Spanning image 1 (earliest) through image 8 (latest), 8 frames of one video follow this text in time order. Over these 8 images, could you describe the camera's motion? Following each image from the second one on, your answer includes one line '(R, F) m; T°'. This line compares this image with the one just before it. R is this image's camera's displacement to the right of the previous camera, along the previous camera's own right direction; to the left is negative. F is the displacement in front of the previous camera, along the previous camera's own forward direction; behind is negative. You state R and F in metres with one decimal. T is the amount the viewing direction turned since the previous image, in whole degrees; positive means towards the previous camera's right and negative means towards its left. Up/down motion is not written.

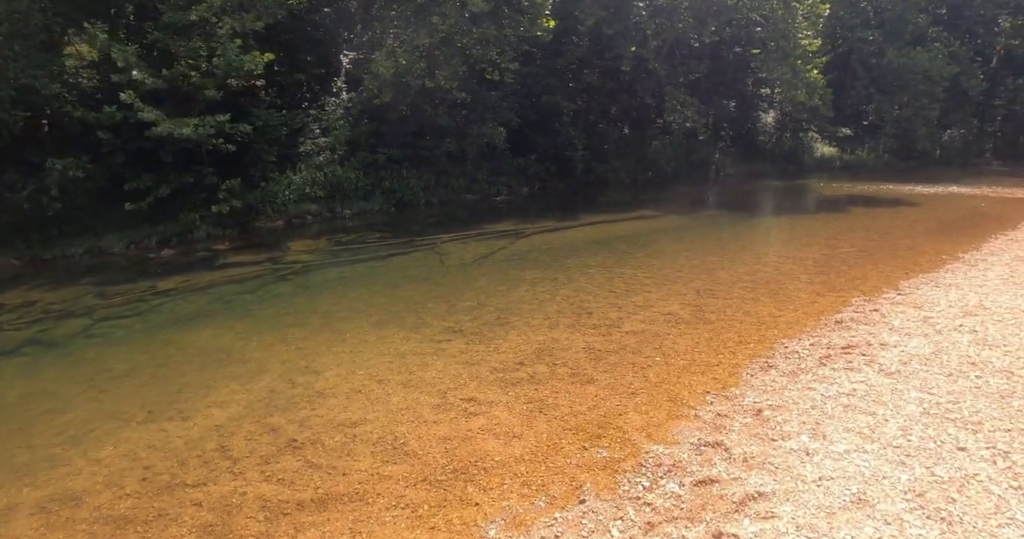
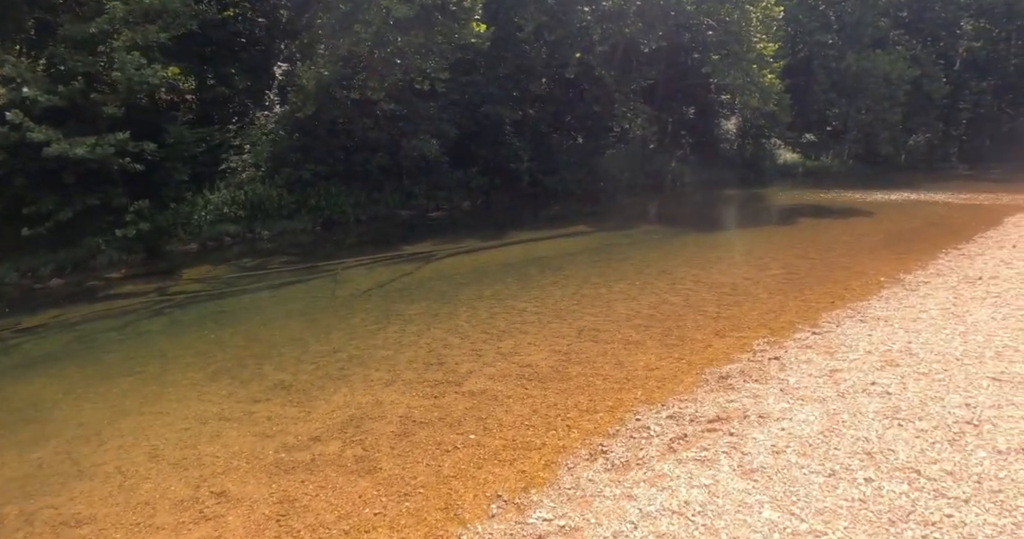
(+2.8, +2.6) m; 0°
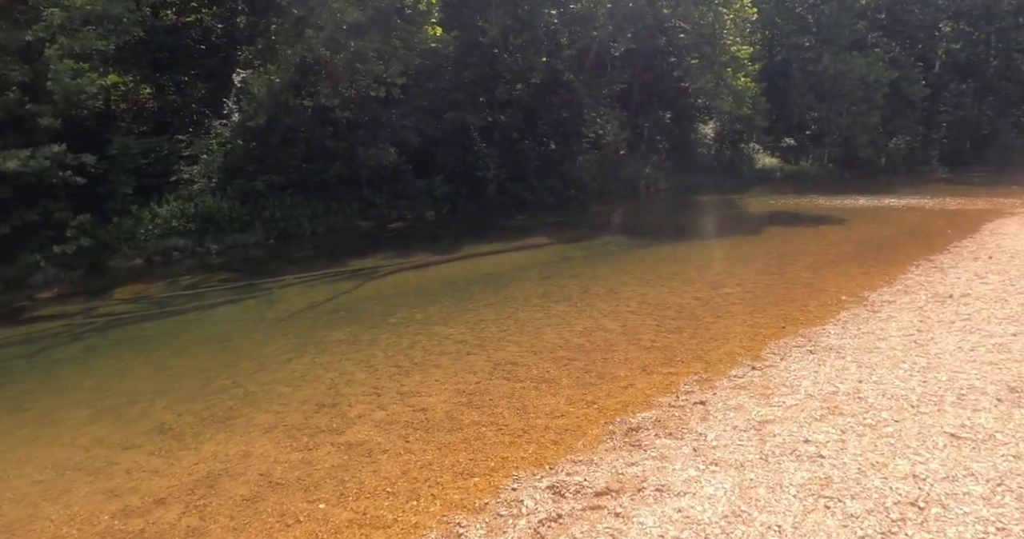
(+1.3, +1.3) m; +1°
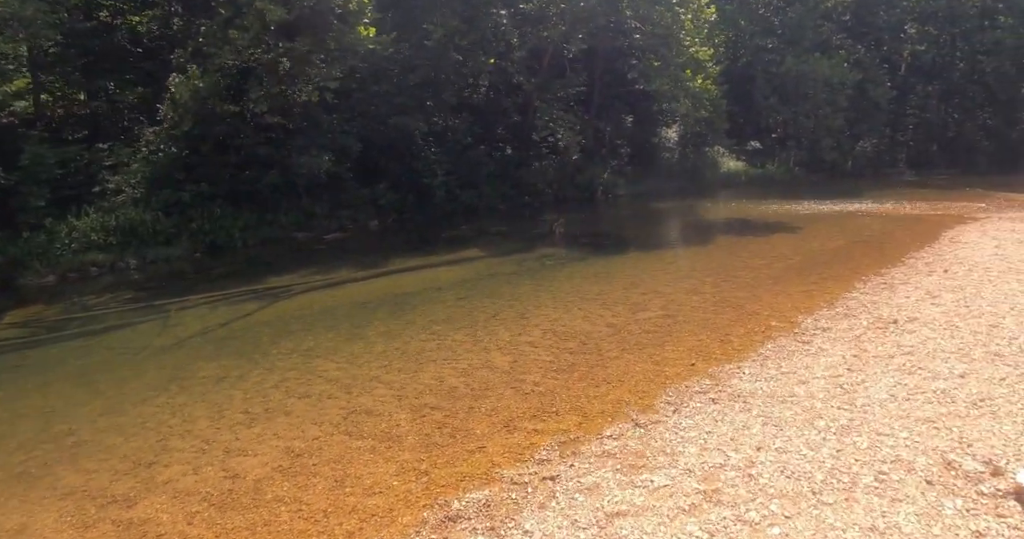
(+1.6, +1.6) m; +1°
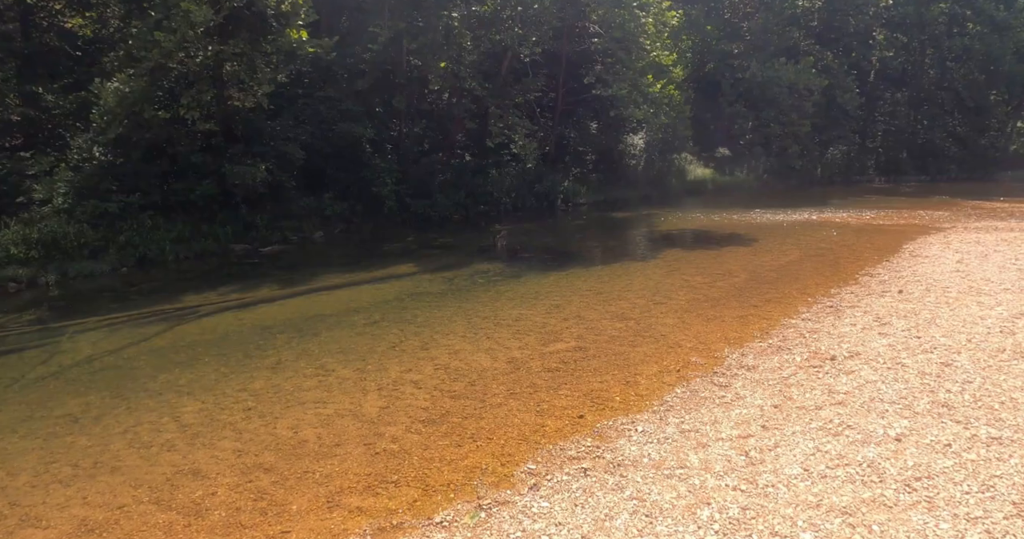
(+1.3, +1.4) m; +1°
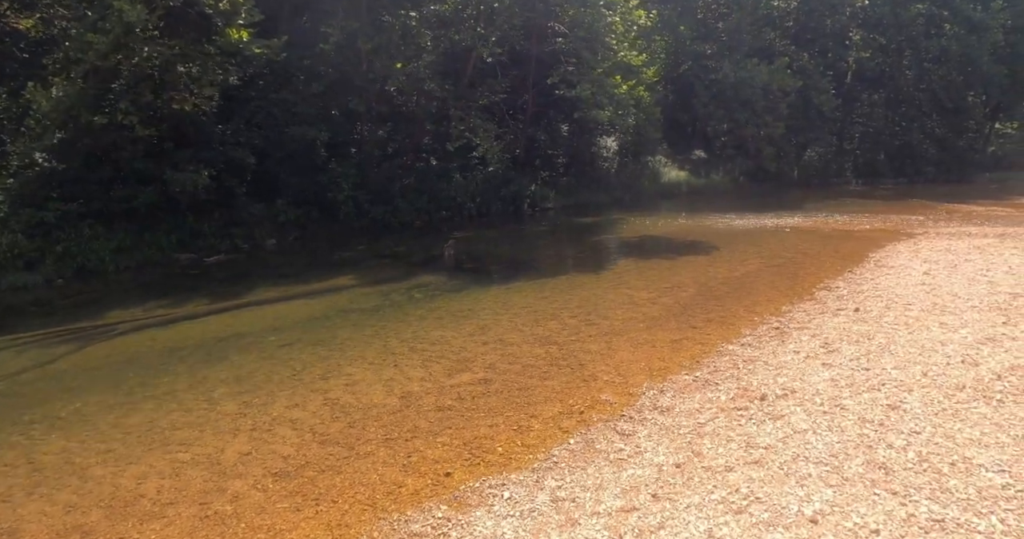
(+1.1, +1.1) m; +1°
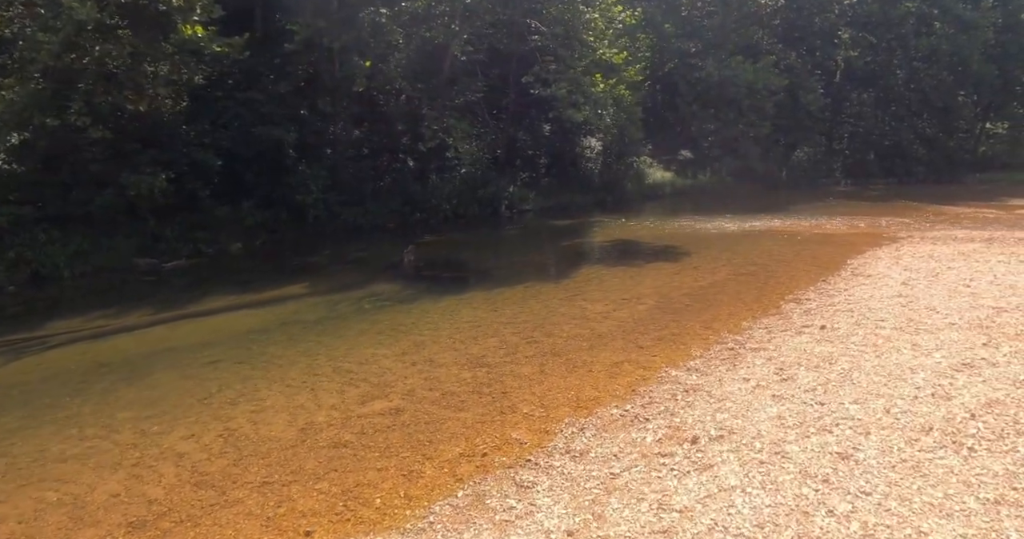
(+0.8, +0.9) m; 0°
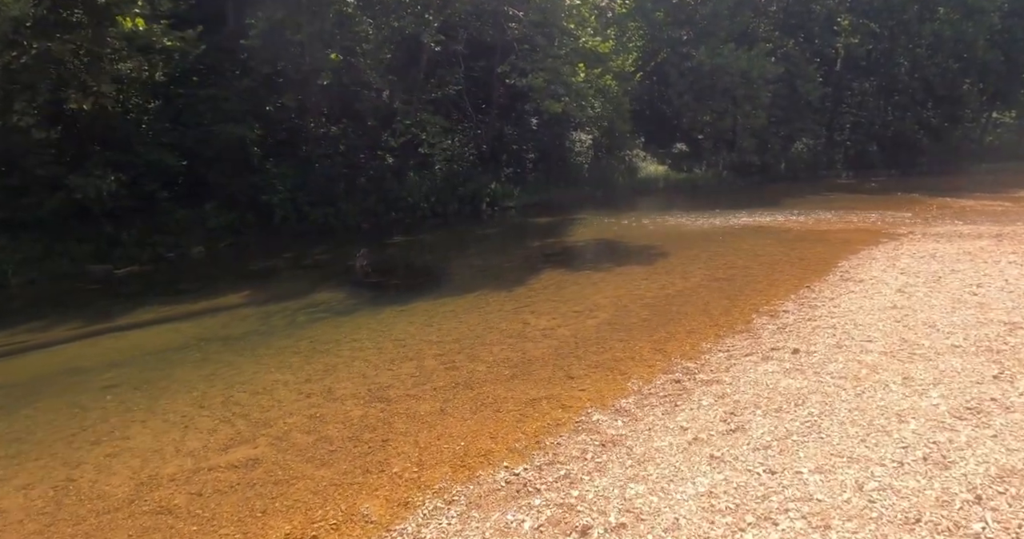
(+1.0, +1.3) m; -1°
